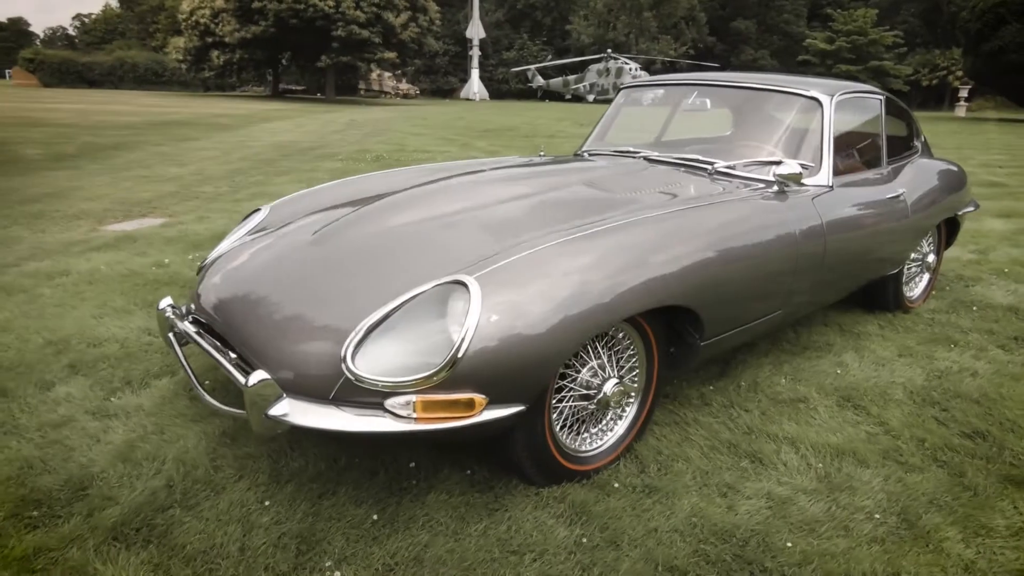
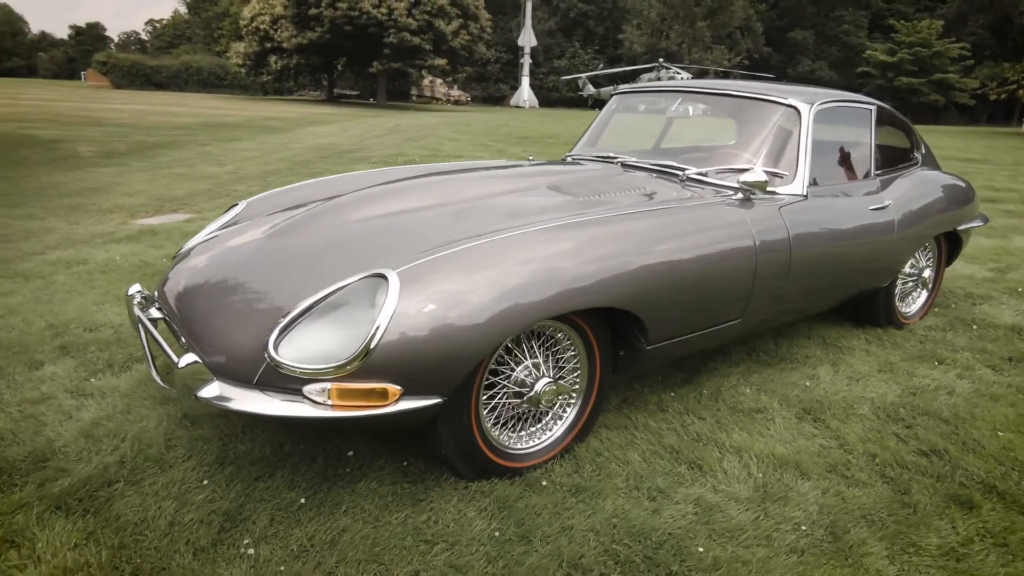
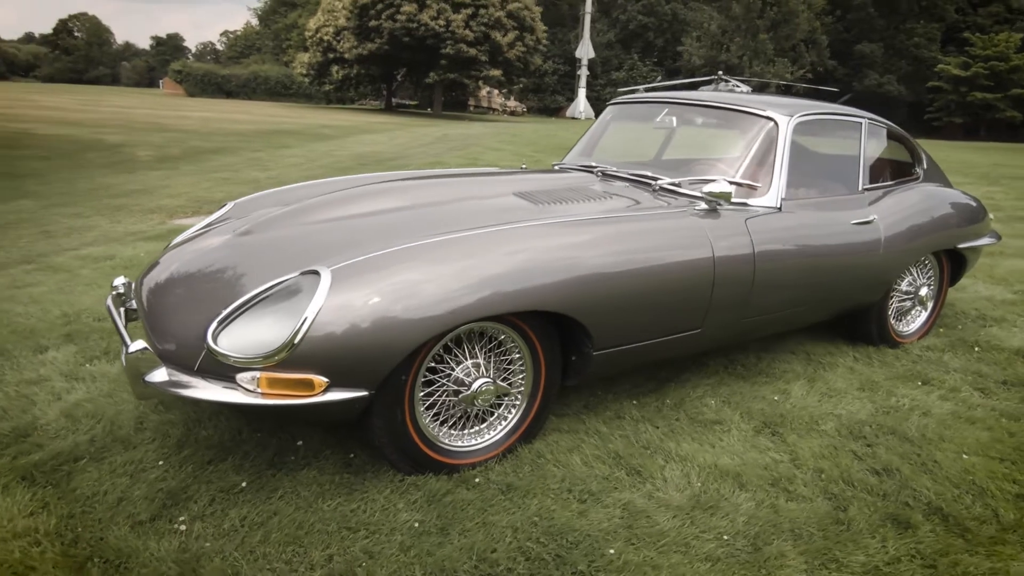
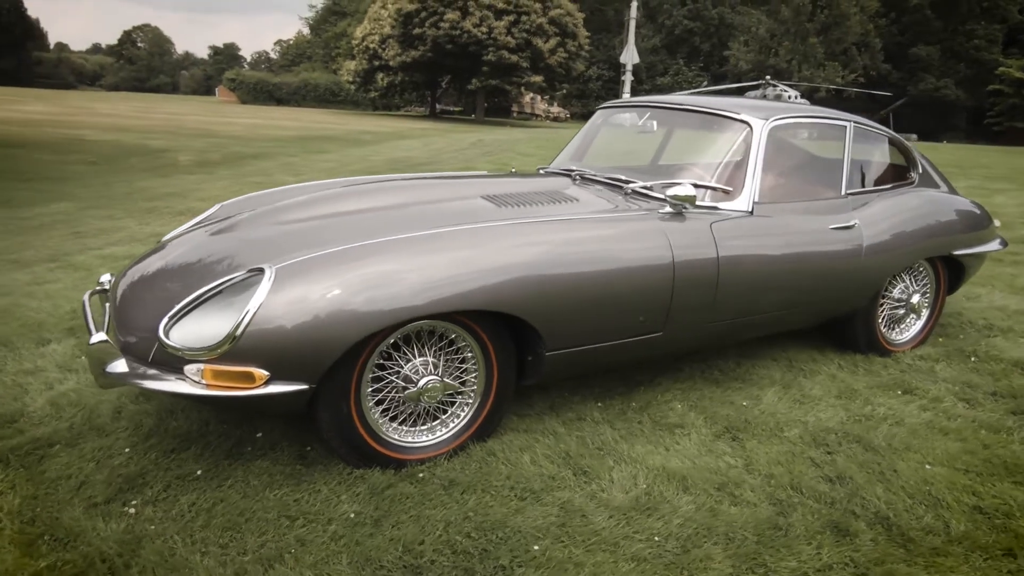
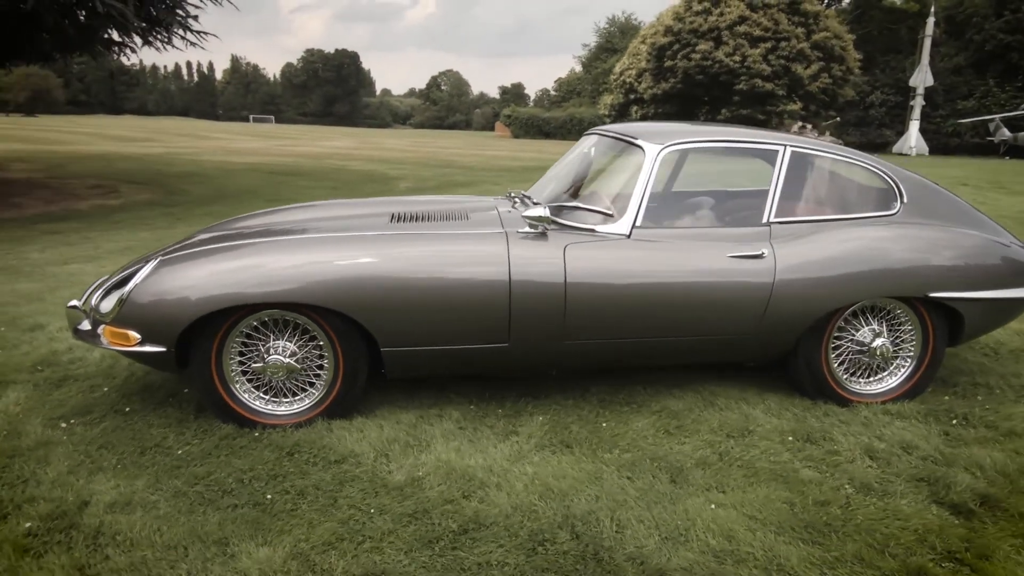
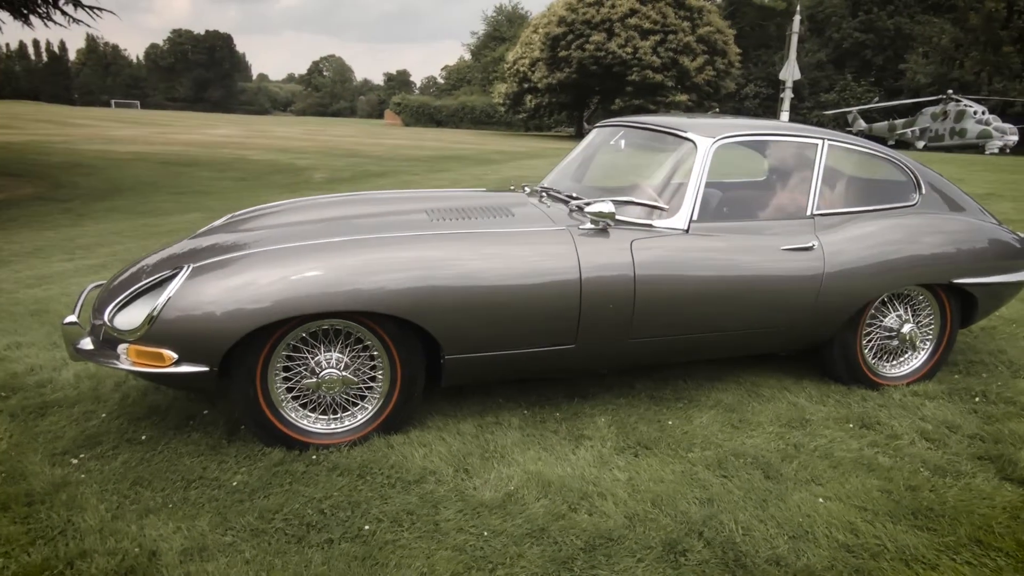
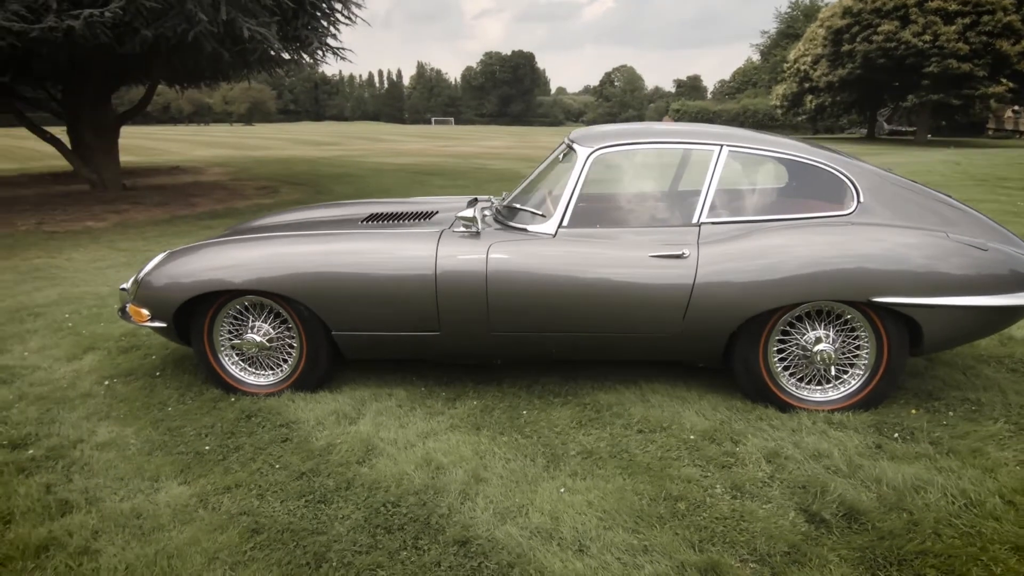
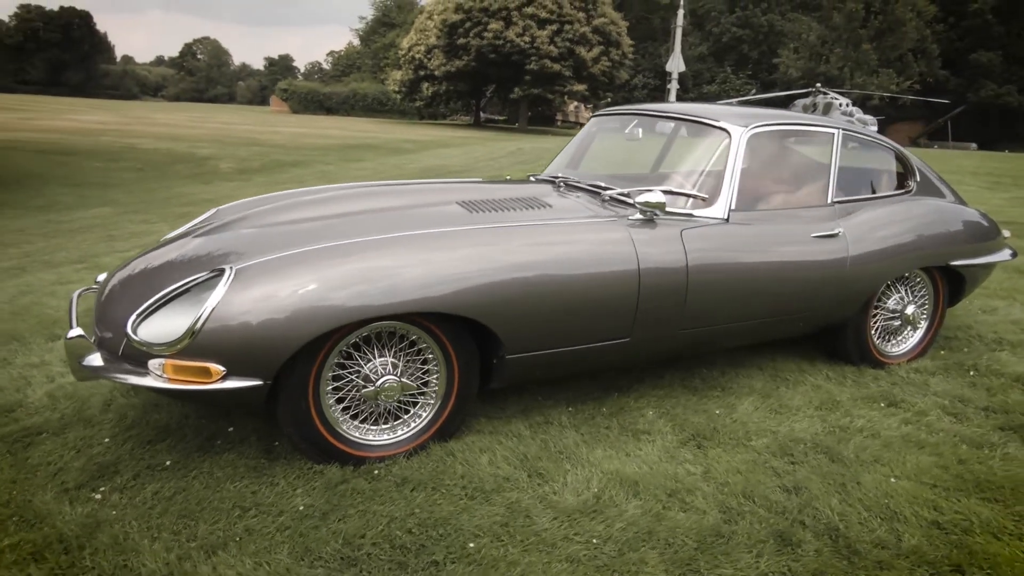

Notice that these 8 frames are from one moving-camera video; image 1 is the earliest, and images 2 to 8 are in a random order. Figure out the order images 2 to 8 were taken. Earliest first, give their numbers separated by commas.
2, 3, 4, 8, 6, 5, 7
